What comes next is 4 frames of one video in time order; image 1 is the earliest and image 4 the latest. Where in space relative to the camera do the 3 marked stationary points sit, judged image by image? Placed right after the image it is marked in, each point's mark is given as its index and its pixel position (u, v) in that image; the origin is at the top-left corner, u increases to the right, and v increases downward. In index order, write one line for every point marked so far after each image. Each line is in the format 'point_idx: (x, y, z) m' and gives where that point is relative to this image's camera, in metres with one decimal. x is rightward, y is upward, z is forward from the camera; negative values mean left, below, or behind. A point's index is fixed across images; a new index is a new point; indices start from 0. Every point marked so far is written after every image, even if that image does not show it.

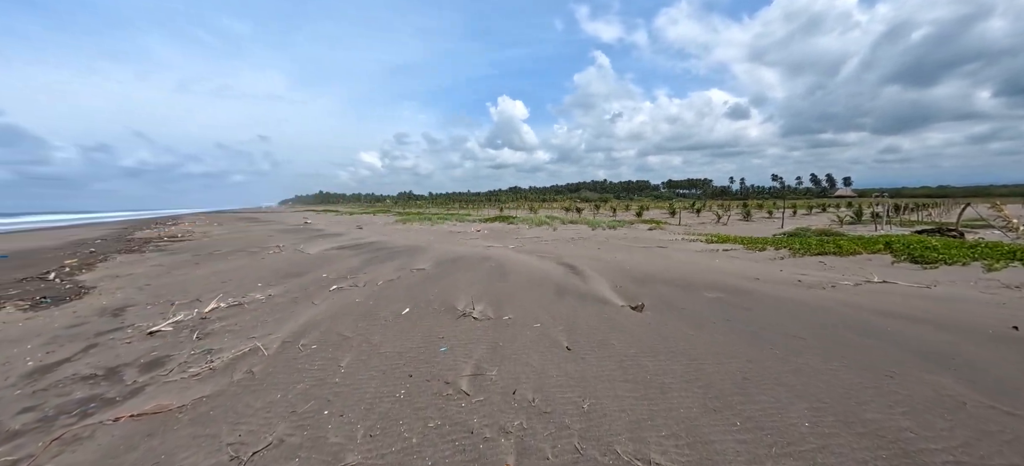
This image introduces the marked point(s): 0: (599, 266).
0: (+3.1, -1.1, +13.3) m
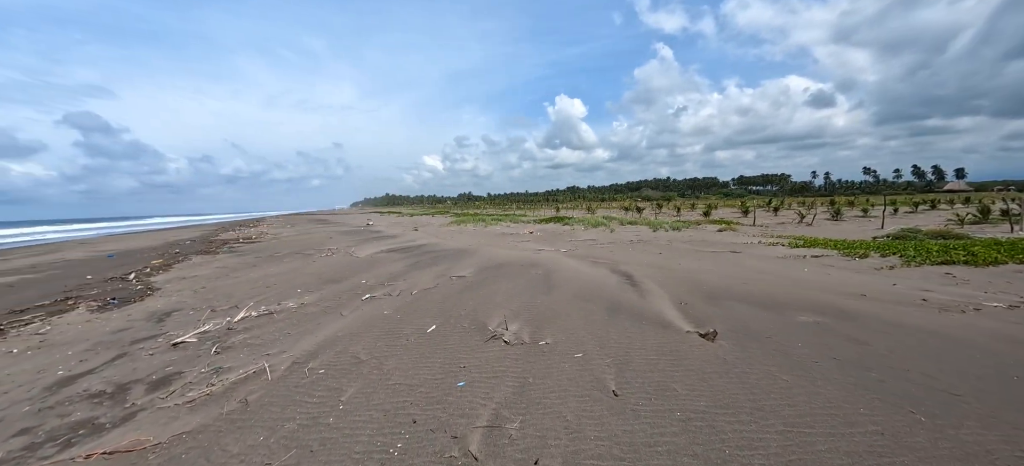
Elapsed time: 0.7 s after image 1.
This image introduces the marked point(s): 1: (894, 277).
0: (+4.6, -1.3, +11.5) m
1: (+10.7, -1.2, +10.1) m
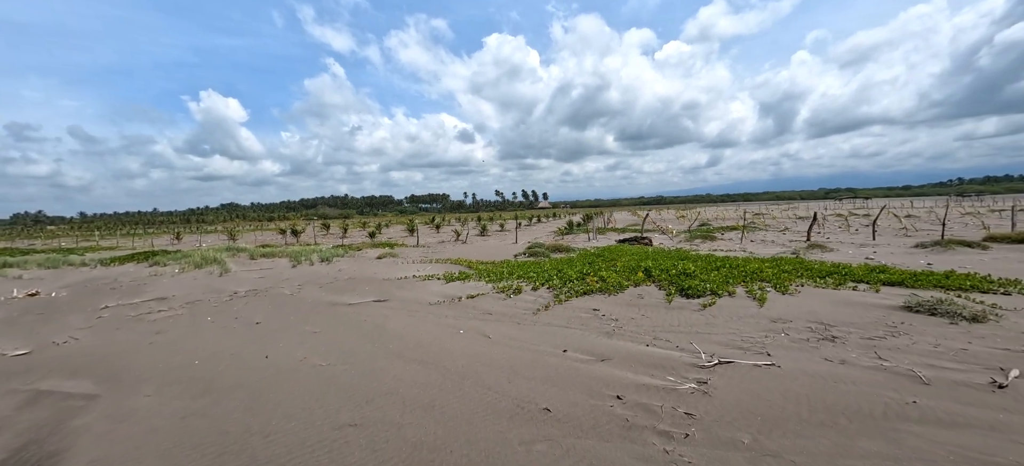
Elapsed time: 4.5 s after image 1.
0: (-4.2, -2.5, +4.4) m
1: (+1.0, -2.0, +7.8) m
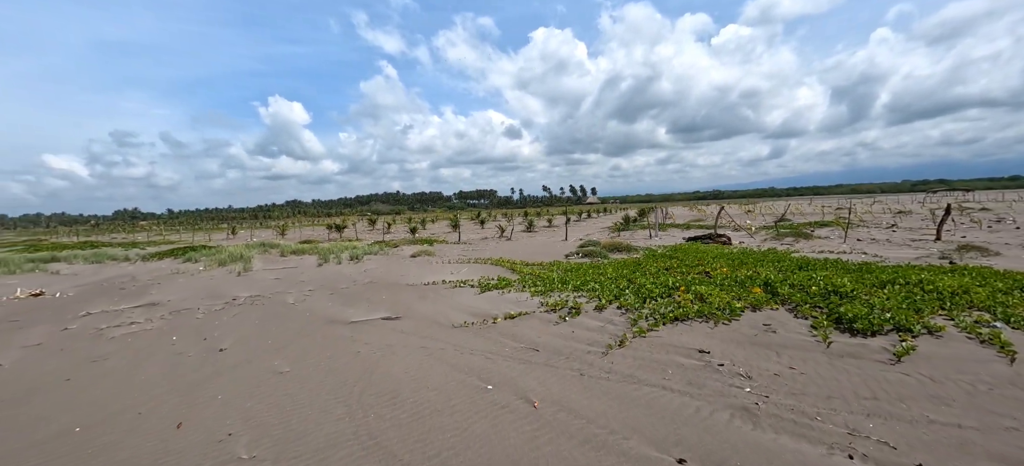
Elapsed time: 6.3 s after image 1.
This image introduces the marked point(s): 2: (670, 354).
0: (-3.8, -2.5, +1.9) m
1: (+1.8, -2.0, +4.7) m
2: (+2.5, -1.8, +5.7) m
